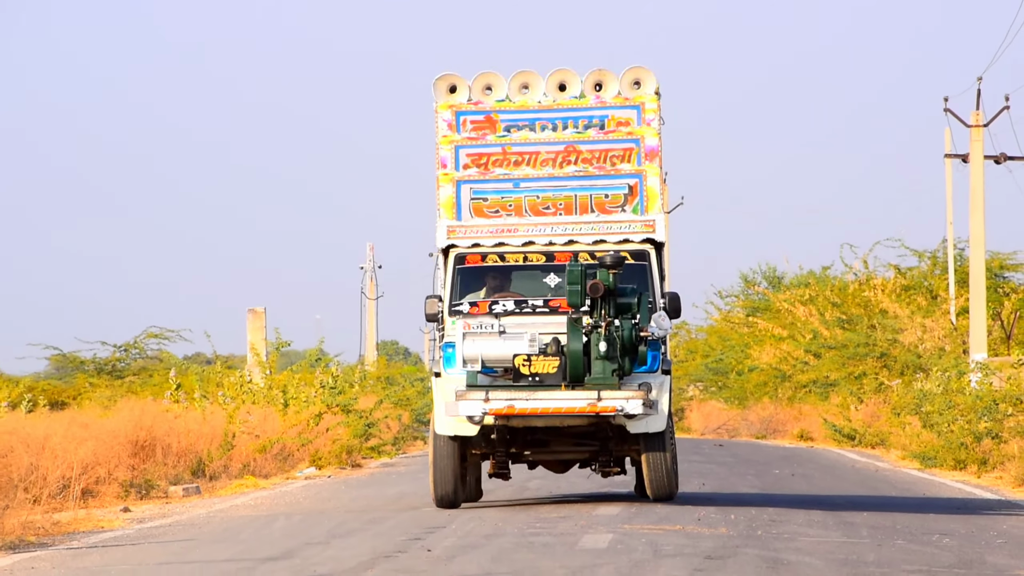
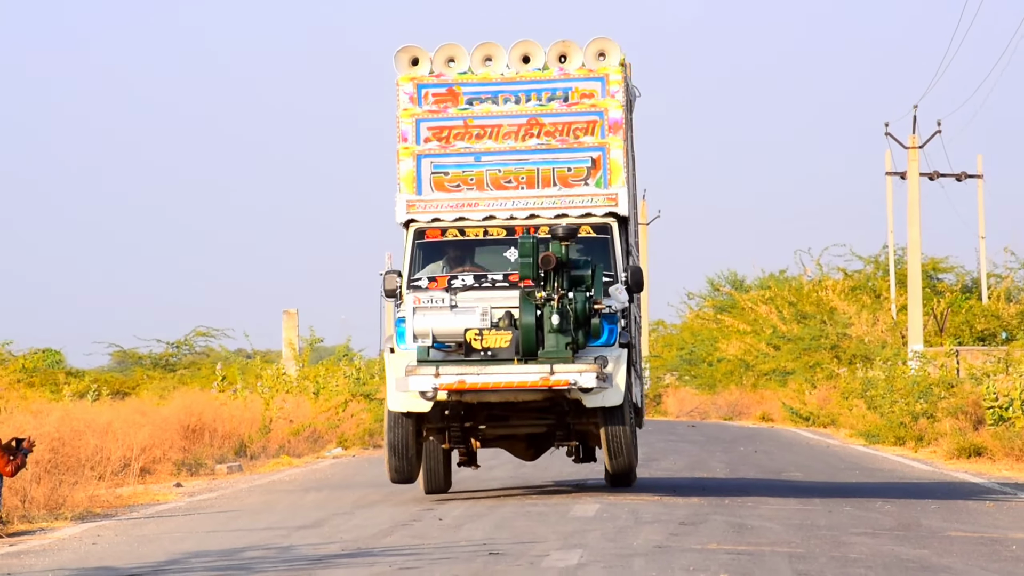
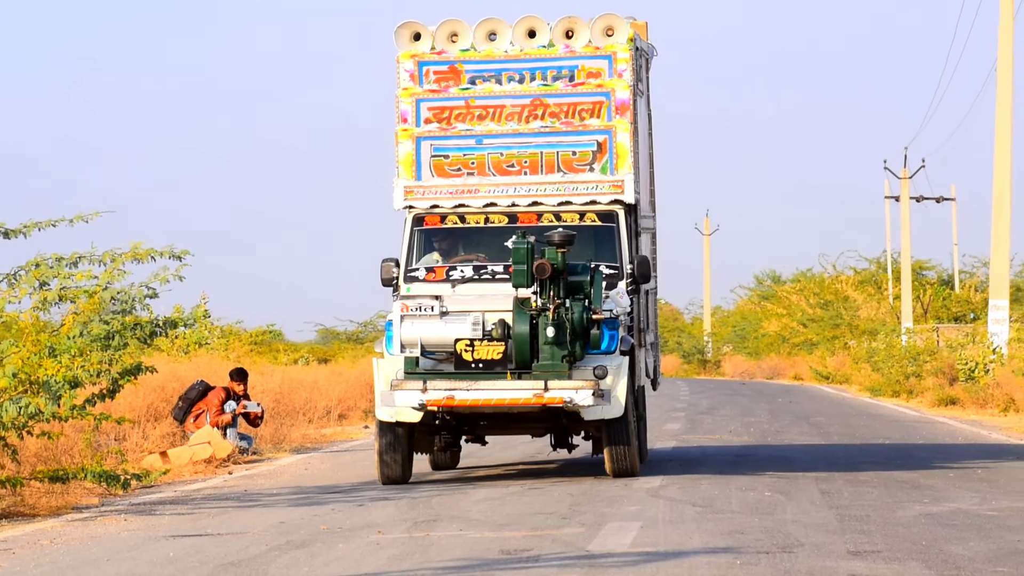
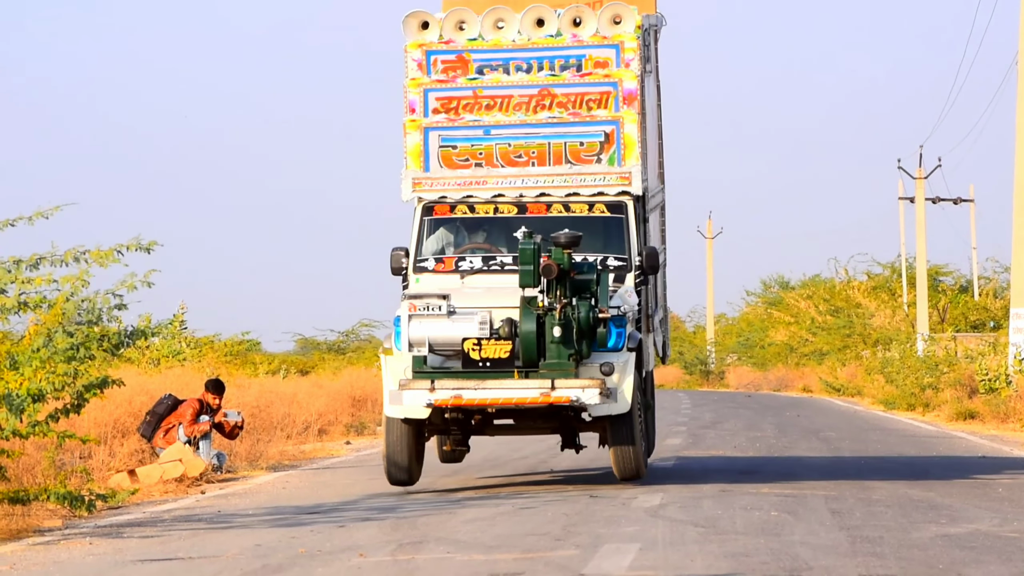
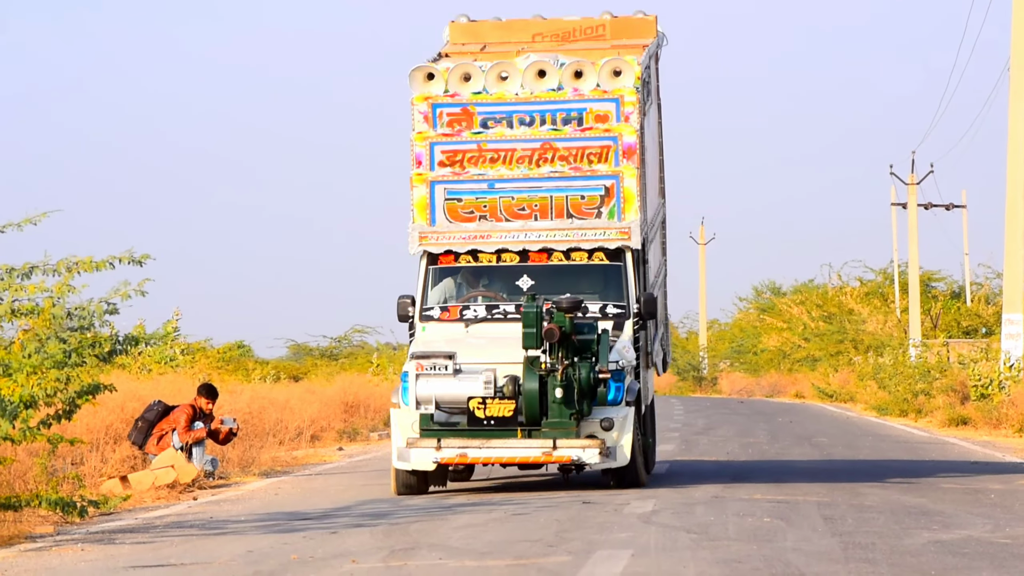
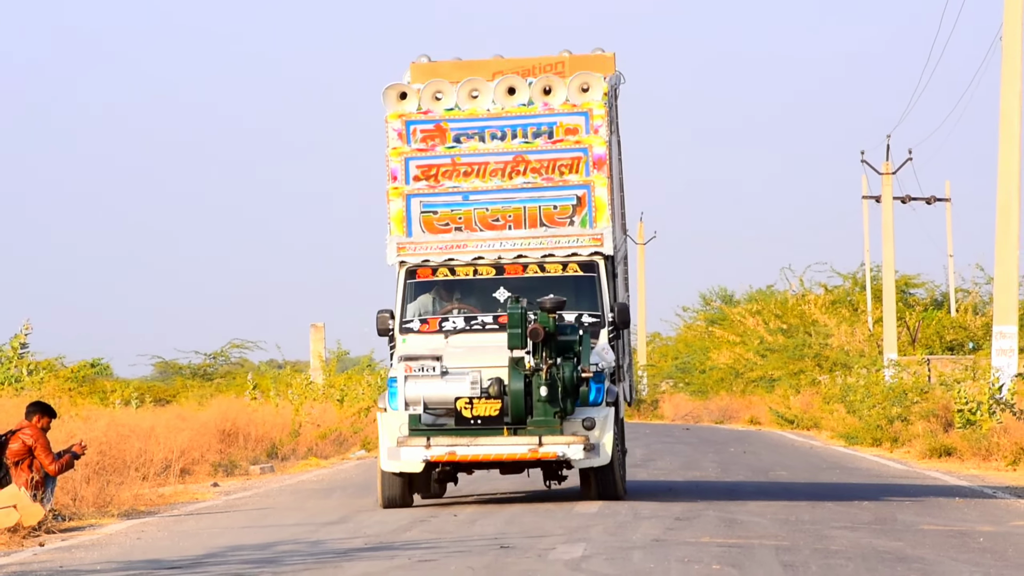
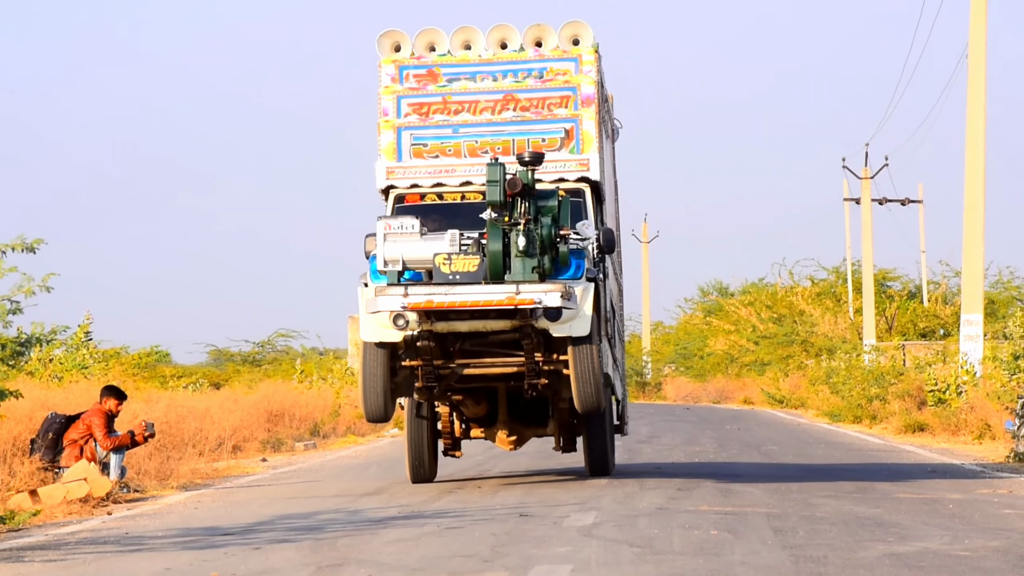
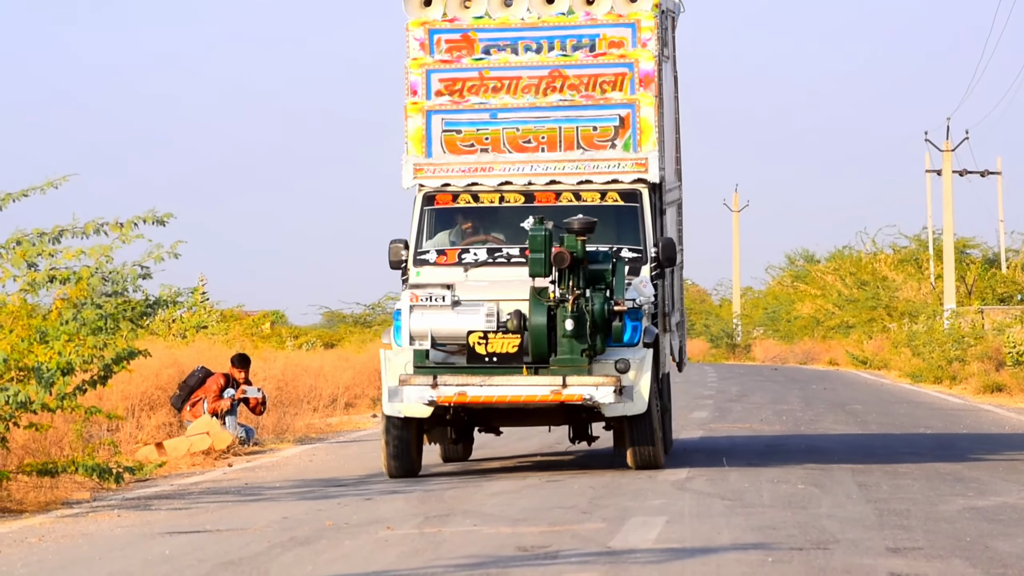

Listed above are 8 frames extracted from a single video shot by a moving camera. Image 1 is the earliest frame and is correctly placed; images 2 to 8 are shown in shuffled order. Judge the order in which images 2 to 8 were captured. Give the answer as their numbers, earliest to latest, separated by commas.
2, 6, 7, 5, 4, 8, 3
